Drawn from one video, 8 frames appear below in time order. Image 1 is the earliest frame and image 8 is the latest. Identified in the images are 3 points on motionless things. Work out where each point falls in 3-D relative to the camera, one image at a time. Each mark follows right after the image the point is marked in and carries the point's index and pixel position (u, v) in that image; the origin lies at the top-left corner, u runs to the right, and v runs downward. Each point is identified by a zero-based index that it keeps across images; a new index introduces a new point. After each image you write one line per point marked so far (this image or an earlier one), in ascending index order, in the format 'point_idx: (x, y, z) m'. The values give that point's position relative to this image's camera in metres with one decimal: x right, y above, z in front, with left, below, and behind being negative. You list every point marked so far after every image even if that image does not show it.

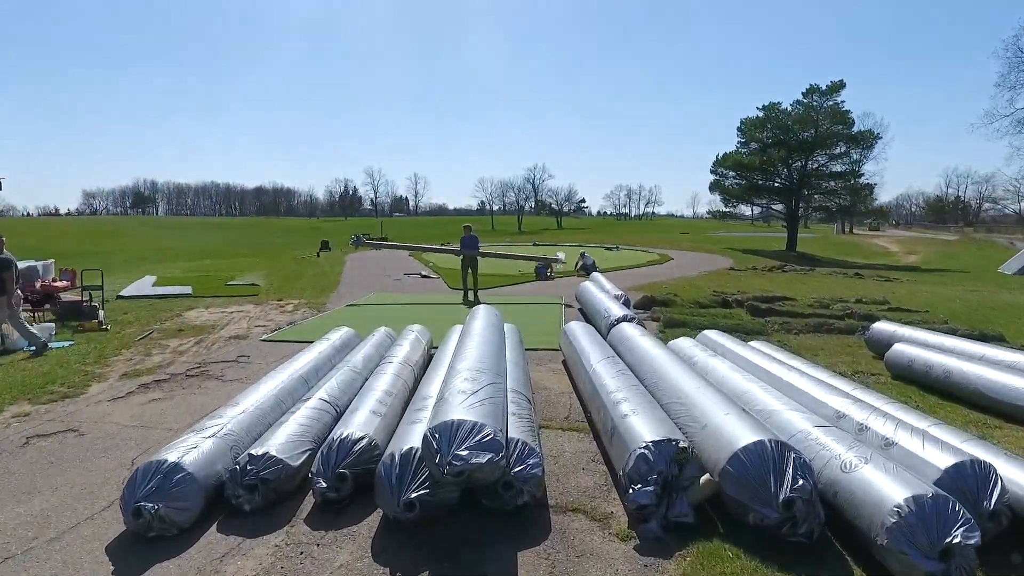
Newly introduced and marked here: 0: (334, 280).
0: (-5.2, +0.3, +18.1) m
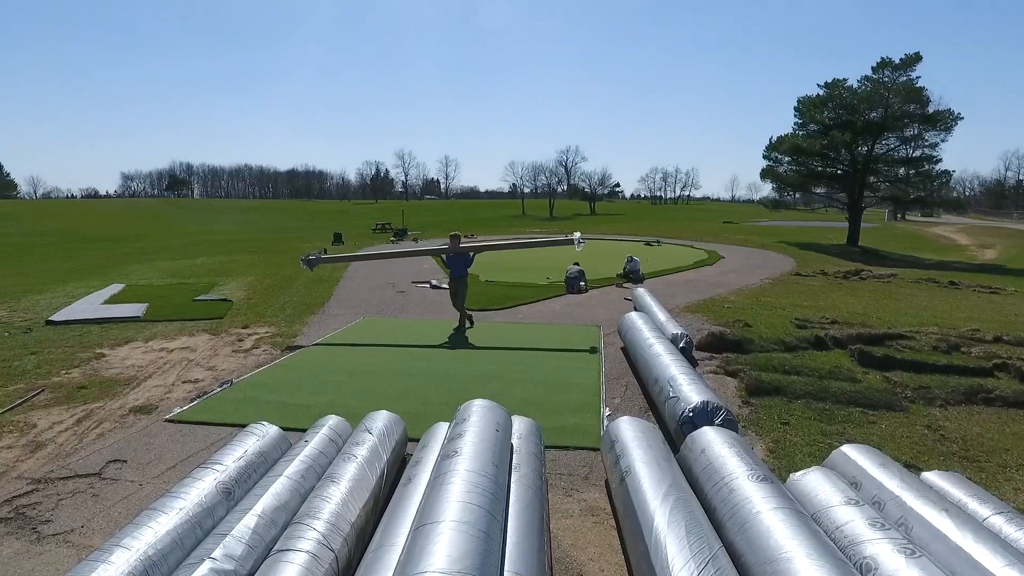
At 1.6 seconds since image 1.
0: (-4.6, -0.1, +15.3) m
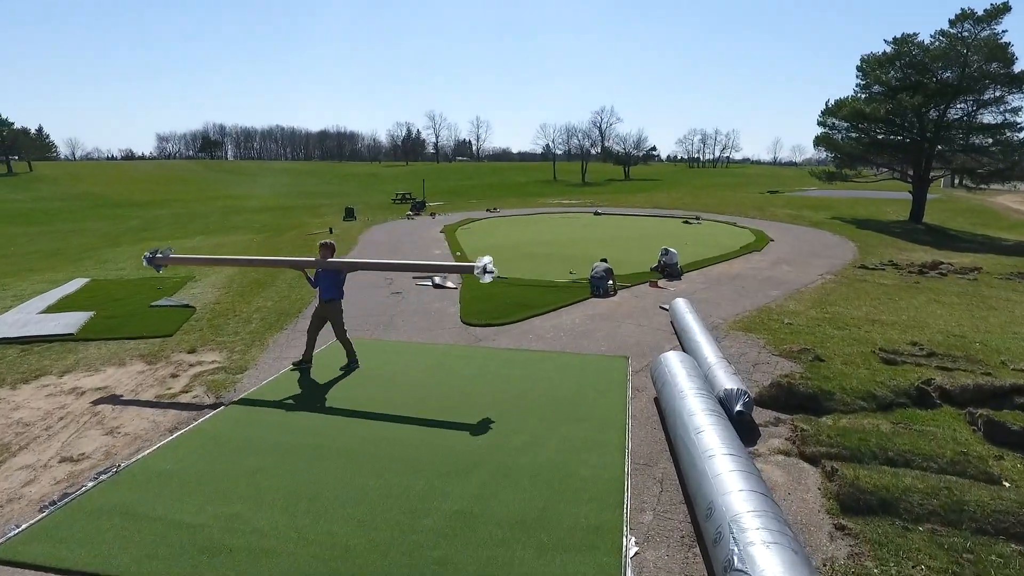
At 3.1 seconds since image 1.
0: (-4.3, 0.0, +13.3) m
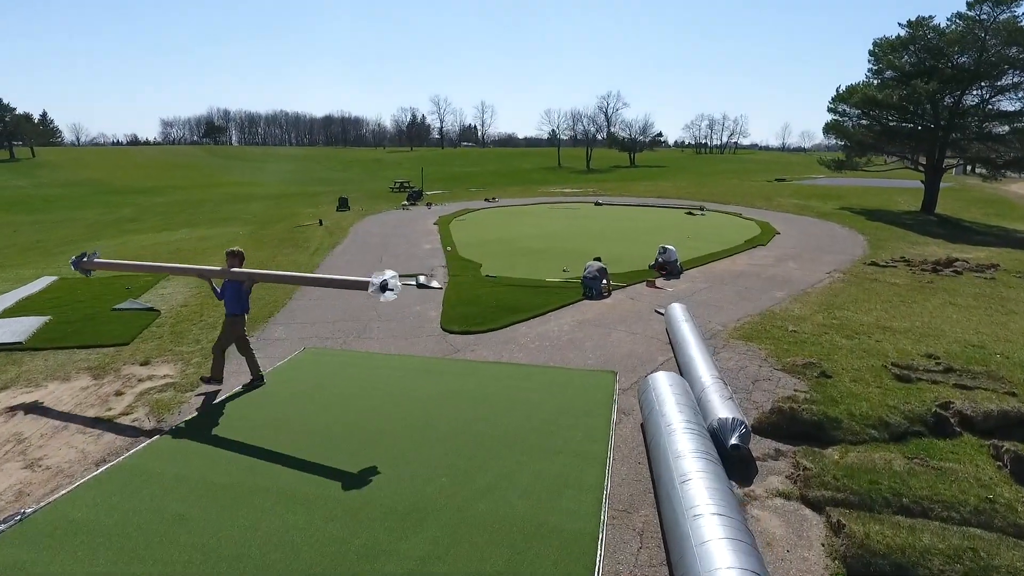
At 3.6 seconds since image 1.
0: (-4.5, 0.0, +12.6) m
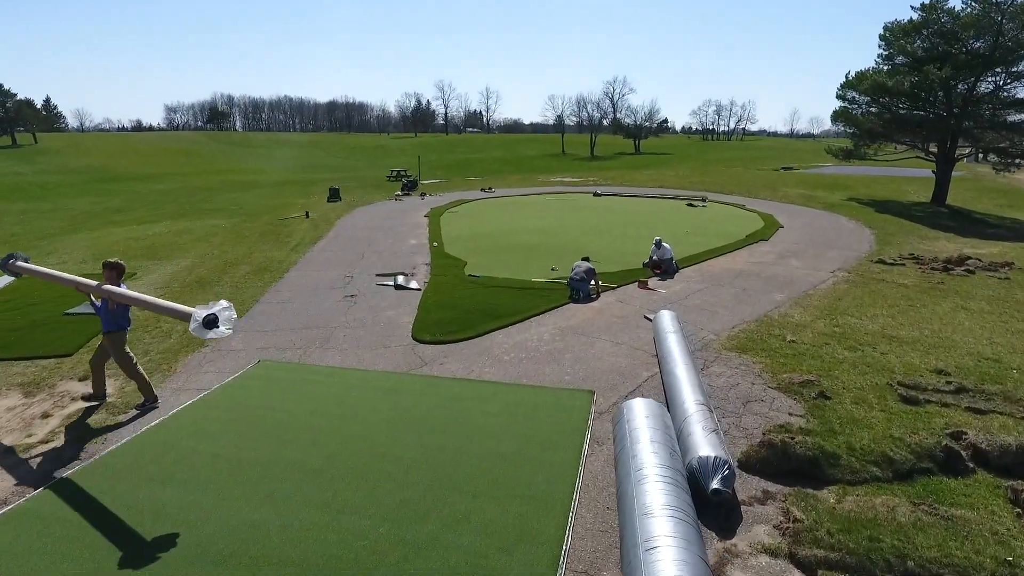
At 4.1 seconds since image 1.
0: (-4.9, -0.1, +11.9) m
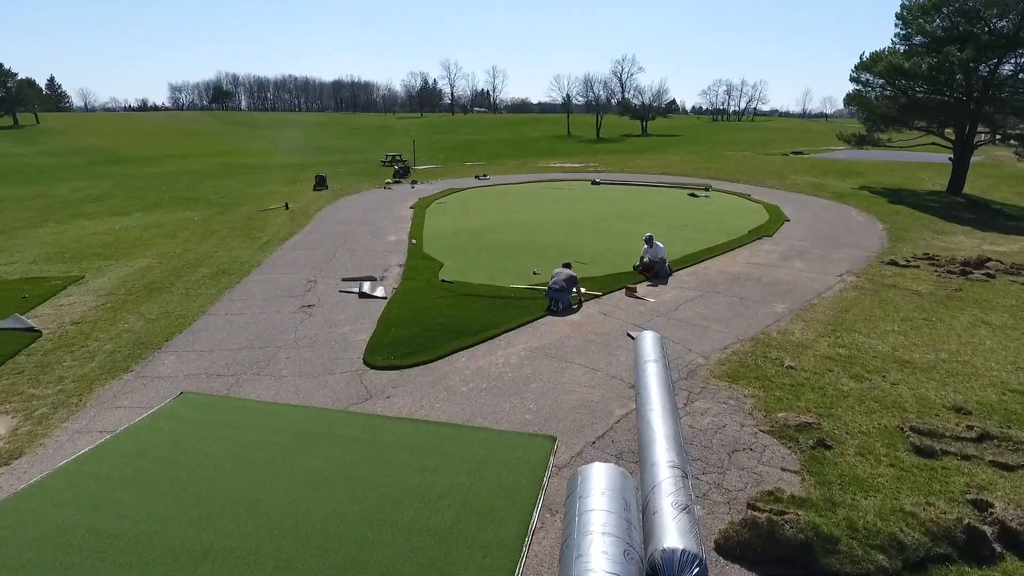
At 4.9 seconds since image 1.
0: (-5.3, -0.2, +10.9) m
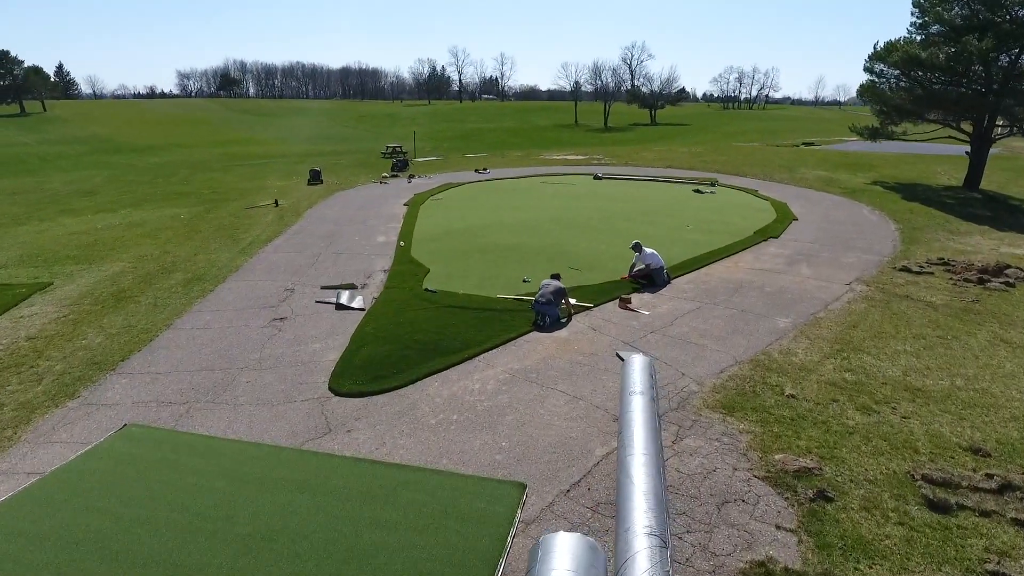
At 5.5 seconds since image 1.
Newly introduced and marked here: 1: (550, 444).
0: (-5.6, -0.4, +10.4) m
1: (+0.4, -1.6, +6.5) m
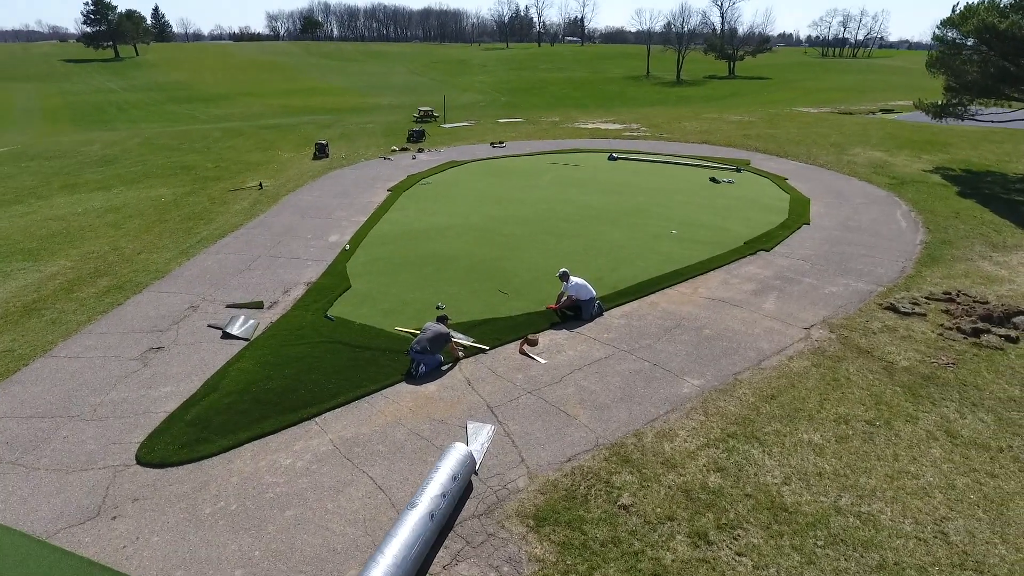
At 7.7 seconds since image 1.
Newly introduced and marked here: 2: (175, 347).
0: (-7.3, -0.7, +10.4) m
1: (-2.0, -2.6, +6.0) m
2: (-5.3, -0.9, +9.8) m
